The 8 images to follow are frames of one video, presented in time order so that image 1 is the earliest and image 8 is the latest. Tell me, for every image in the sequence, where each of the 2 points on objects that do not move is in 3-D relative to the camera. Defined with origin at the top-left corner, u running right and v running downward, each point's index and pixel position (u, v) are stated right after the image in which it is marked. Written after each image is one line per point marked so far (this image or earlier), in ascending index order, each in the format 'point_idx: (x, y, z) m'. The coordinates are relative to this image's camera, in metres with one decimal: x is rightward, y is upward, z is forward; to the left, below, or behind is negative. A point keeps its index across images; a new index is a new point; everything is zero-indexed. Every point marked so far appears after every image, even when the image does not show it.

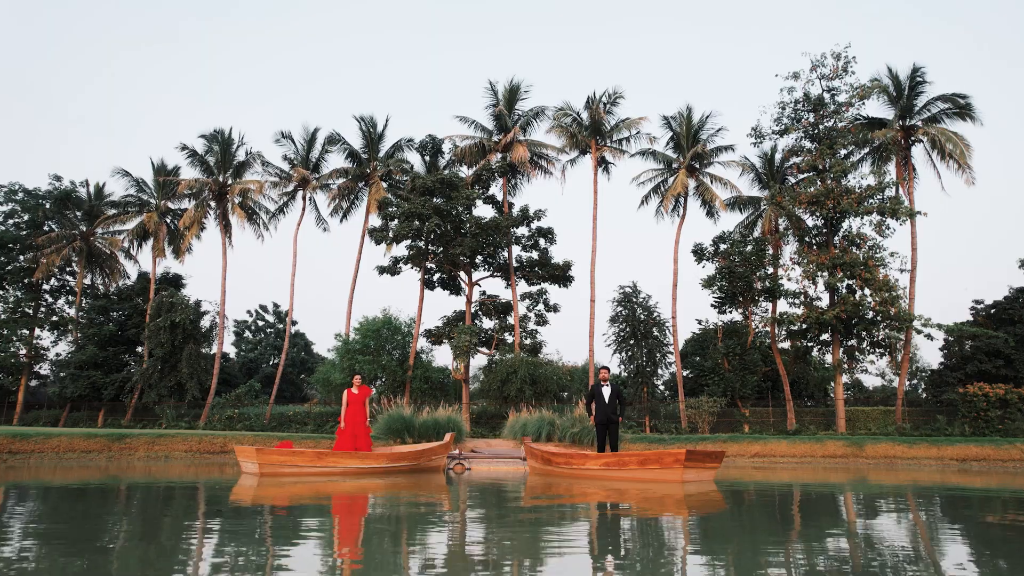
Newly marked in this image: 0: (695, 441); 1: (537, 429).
0: (+4.3, -3.6, +15.7) m
1: (+0.6, -3.1, +14.9) m
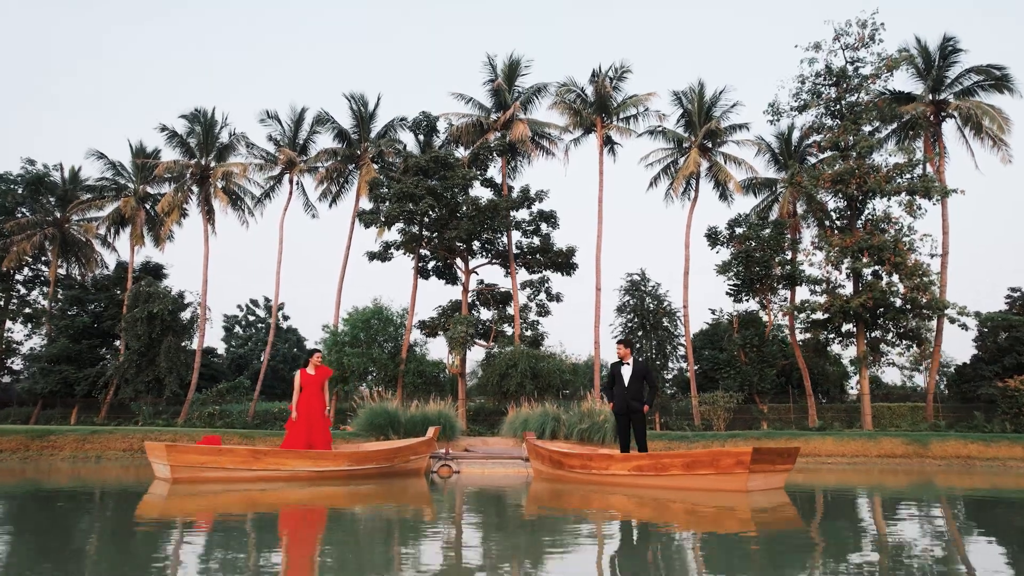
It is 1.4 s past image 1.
0: (+4.3, -3.2, +14.0) m
1: (+0.6, -2.7, +13.2) m
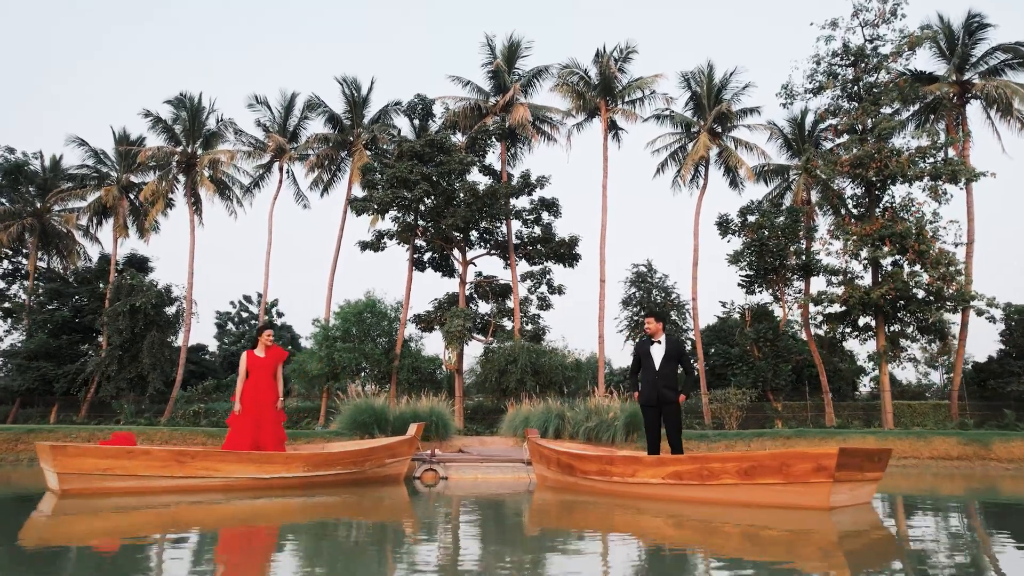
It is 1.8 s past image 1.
0: (+4.3, -2.9, +12.8) m
1: (+0.5, -2.4, +12.1) m
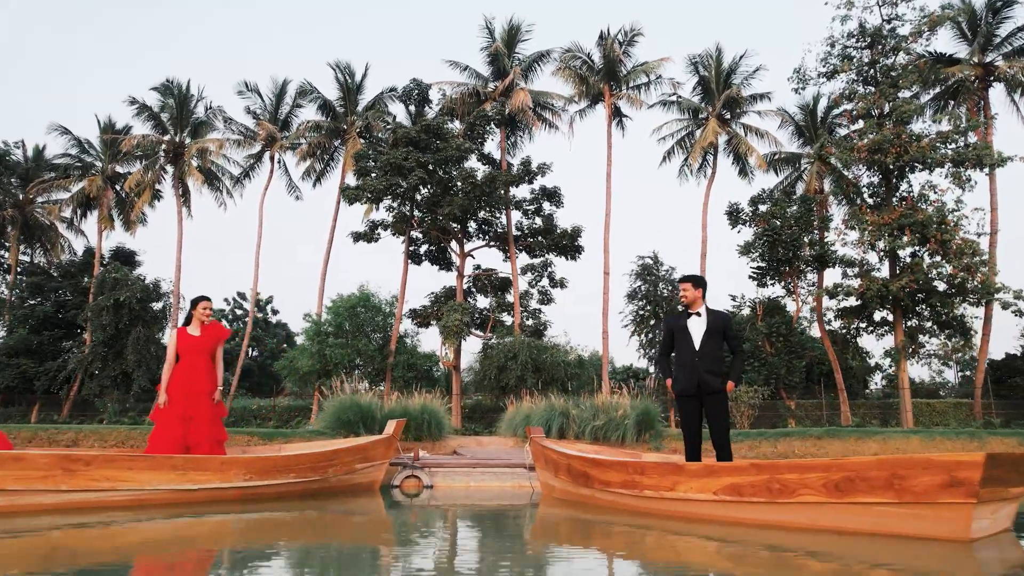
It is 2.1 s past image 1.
0: (+4.3, -2.7, +11.9) m
1: (+0.5, -2.2, +11.1) m
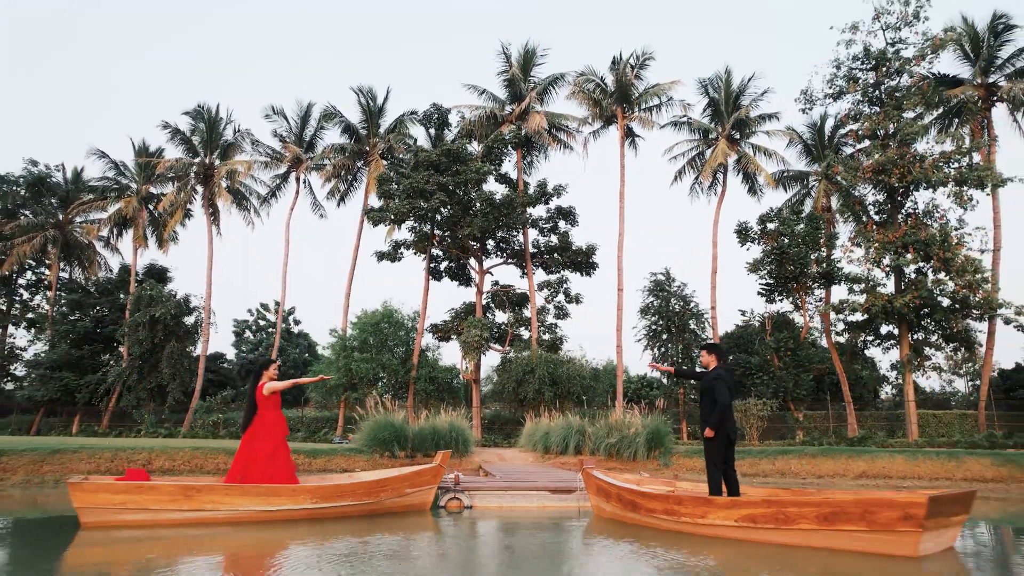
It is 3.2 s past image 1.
0: (+4.6, -3.1, +12.6) m
1: (+0.9, -2.7, +11.9) m
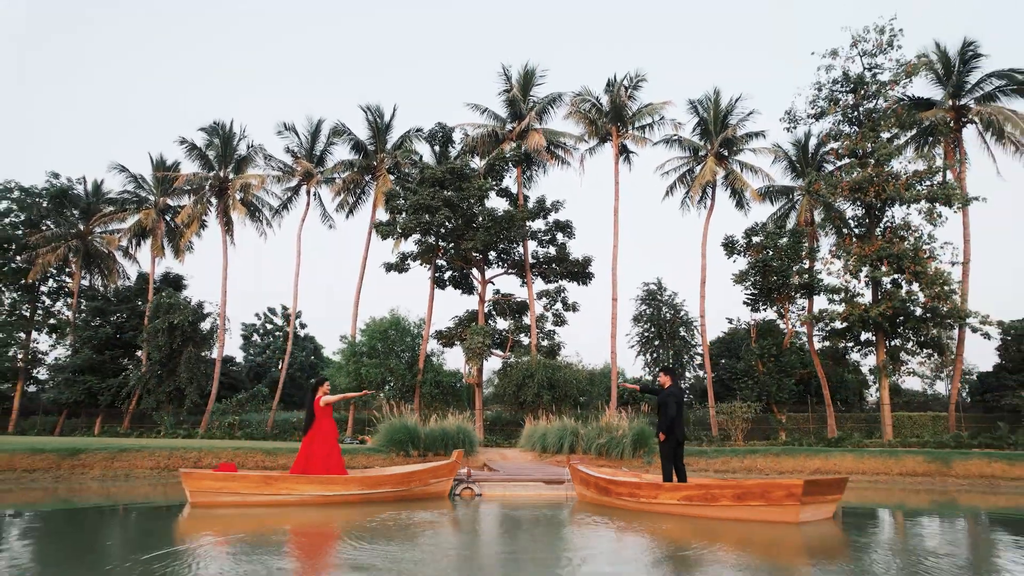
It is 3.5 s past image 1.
0: (+4.7, -3.4, +14.0) m
1: (+0.9, -3.0, +13.3) m
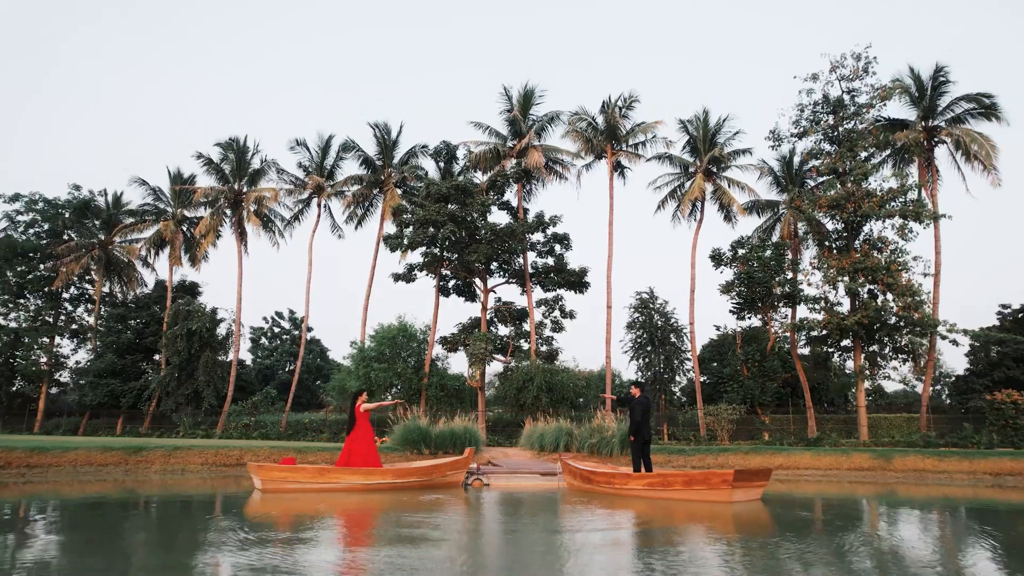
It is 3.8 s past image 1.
0: (+4.7, -3.7, +15.4) m
1: (+0.9, -3.3, +14.7) m
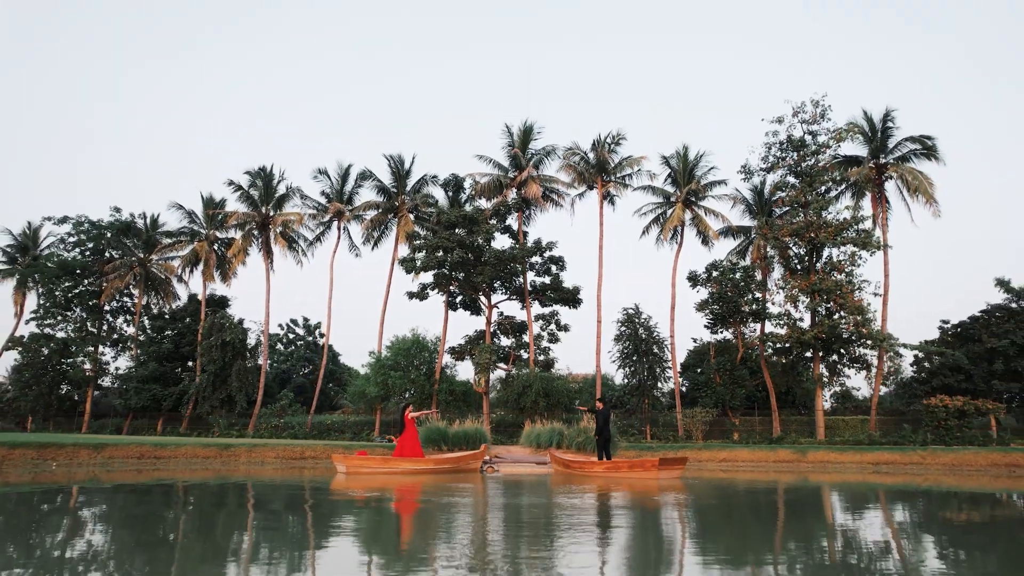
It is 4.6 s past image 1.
0: (+4.7, -4.4, +18.6) m
1: (+1.0, -4.0, +17.9) m
